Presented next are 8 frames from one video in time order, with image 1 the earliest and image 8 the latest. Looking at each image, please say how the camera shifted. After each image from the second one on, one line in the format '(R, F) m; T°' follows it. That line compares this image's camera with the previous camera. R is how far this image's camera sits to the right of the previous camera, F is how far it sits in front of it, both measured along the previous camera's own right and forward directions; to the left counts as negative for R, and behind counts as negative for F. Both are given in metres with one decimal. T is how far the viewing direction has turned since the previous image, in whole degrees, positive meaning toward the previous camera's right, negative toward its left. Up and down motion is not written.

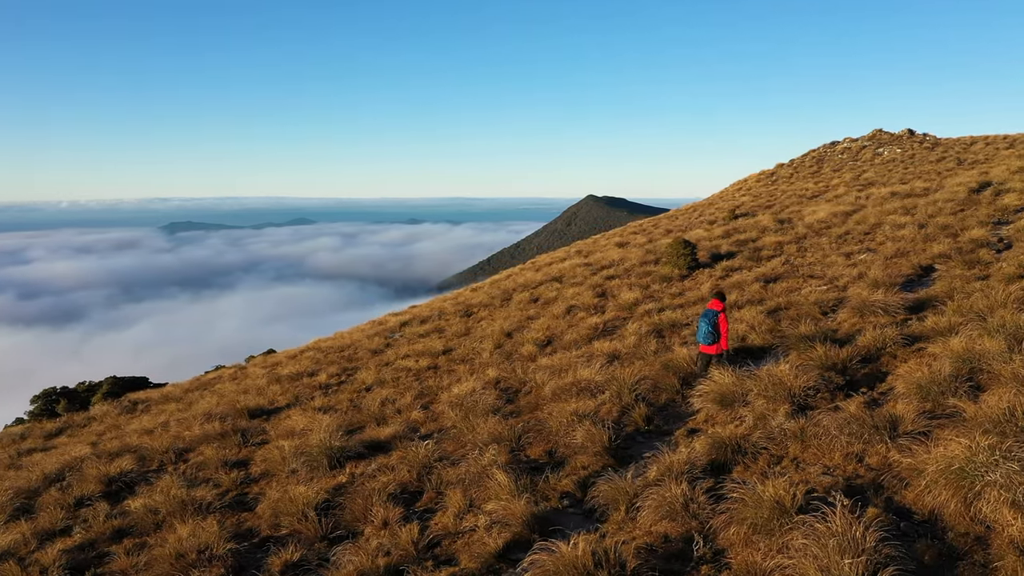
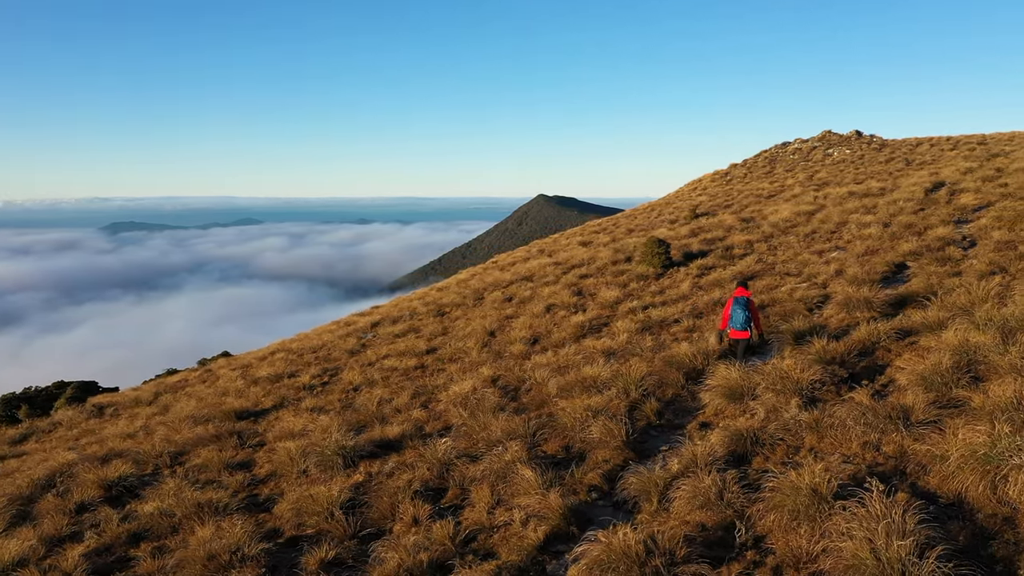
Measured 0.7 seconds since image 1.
(-0.6, -0.1) m; +3°
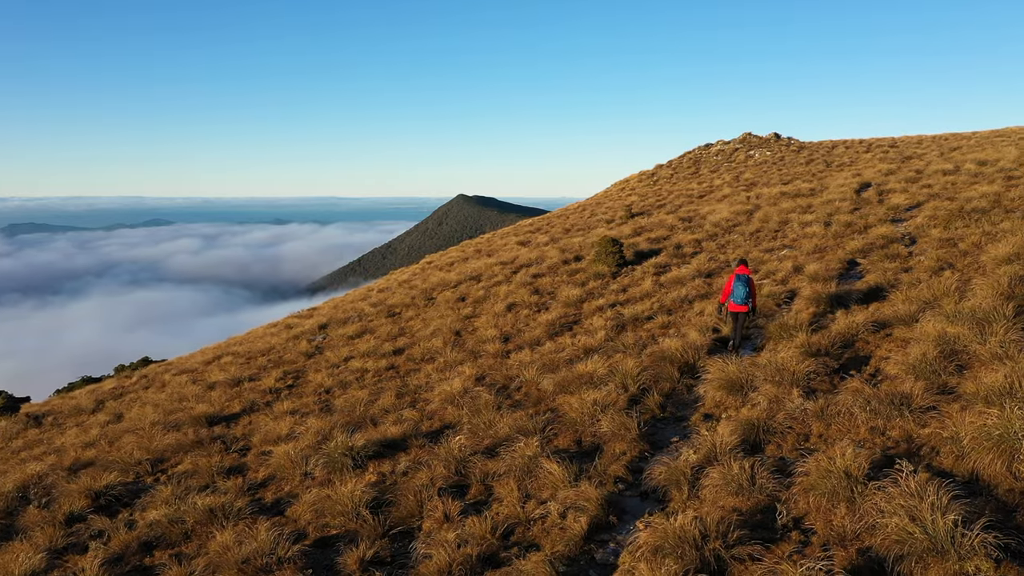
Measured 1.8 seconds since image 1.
(-0.8, -0.1) m; +5°
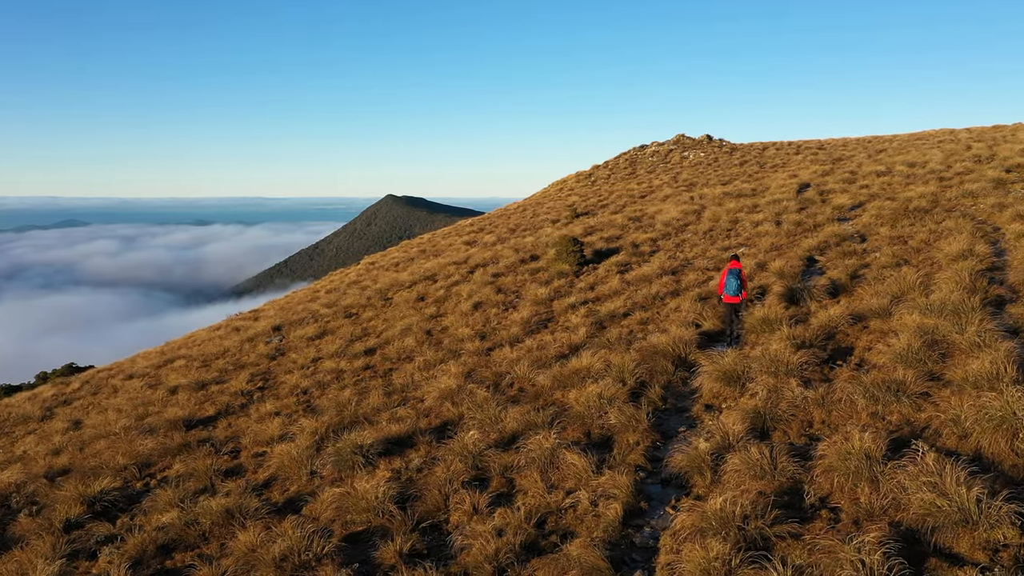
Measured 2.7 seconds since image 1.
(-0.7, -0.2) m; +5°
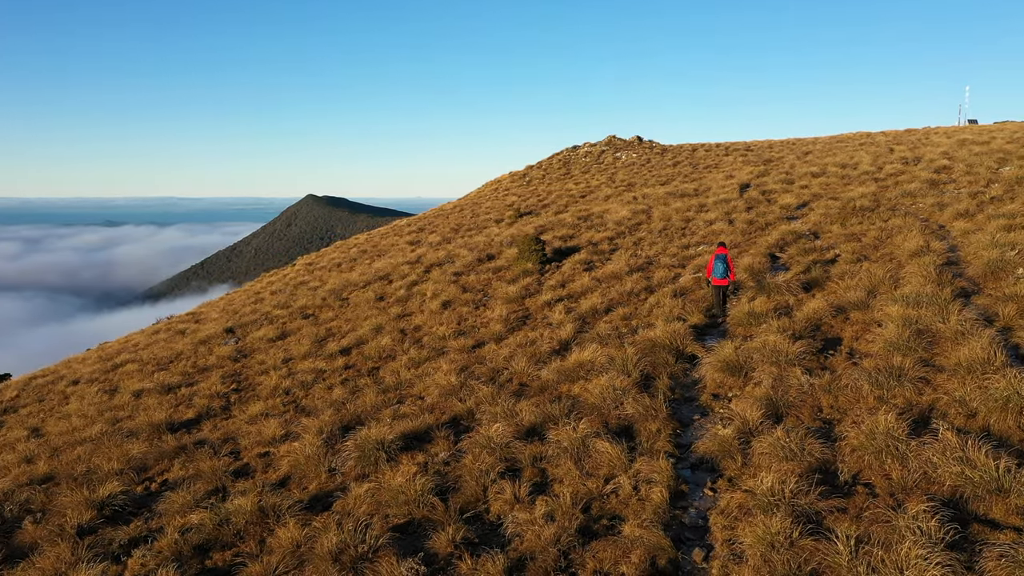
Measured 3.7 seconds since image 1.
(-0.9, -0.2) m; +5°
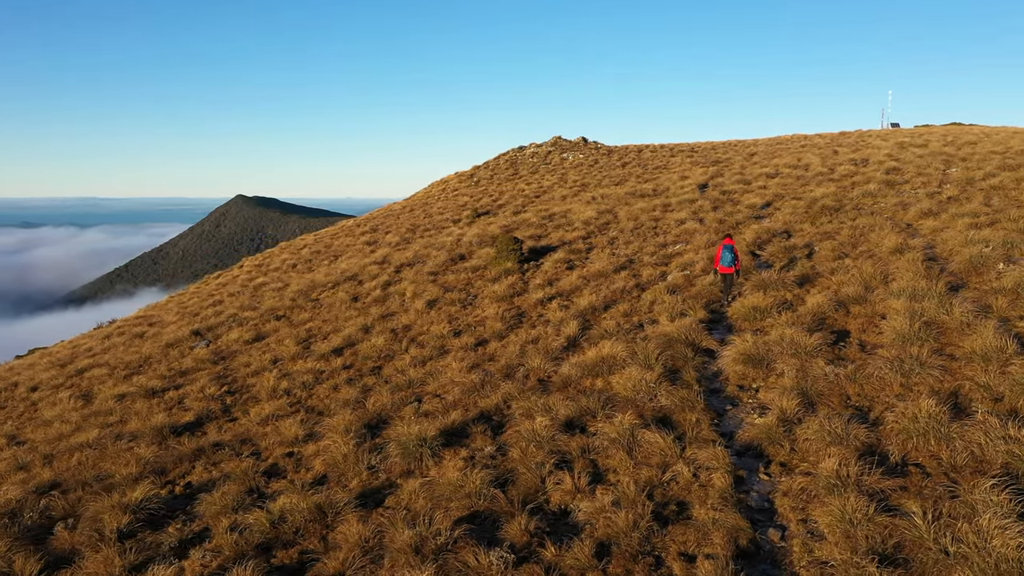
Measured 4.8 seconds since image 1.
(-1.0, -0.2) m; +5°
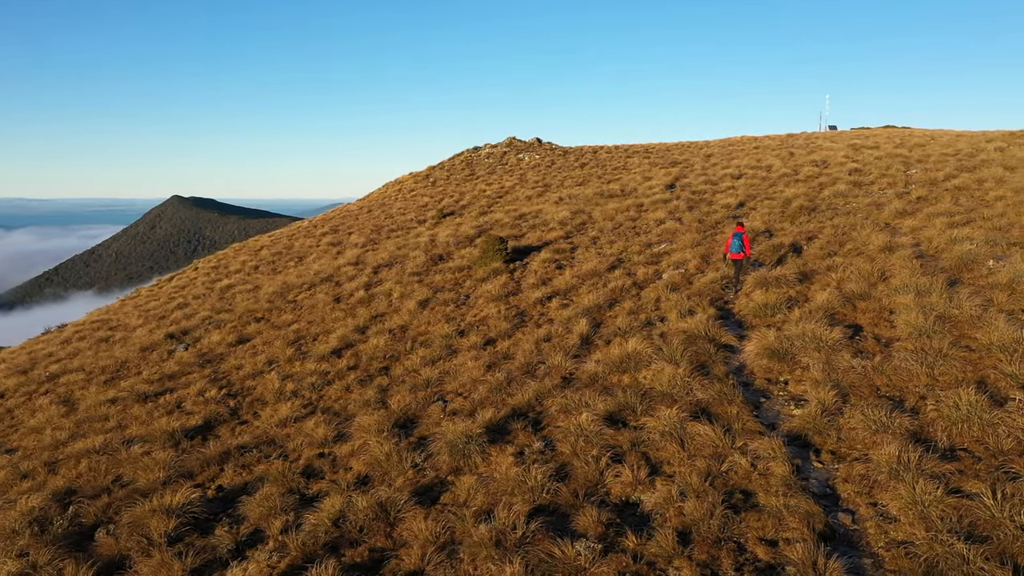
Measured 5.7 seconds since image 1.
(-1.0, -0.1) m; +4°
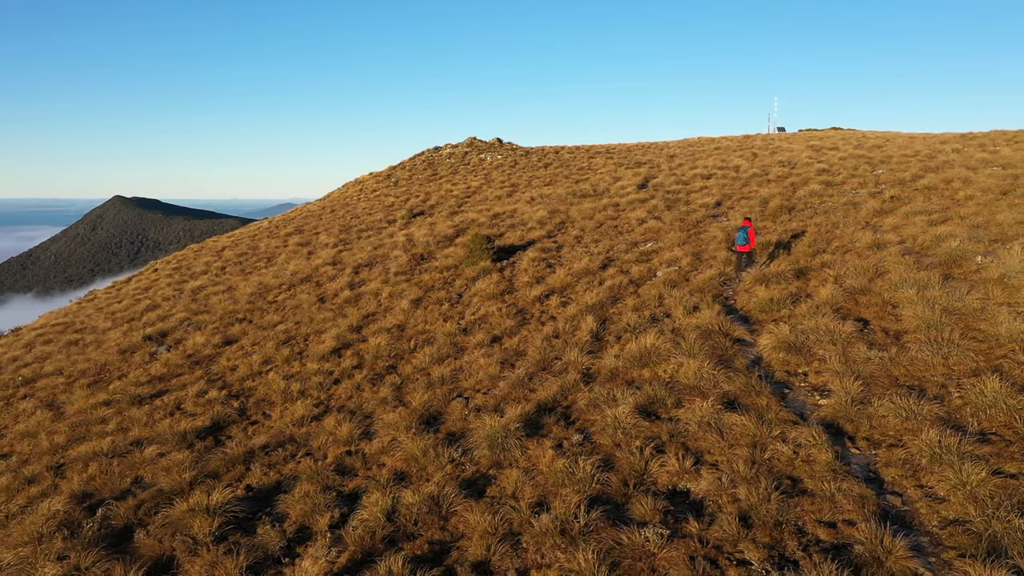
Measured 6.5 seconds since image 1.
(-0.8, -0.1) m; +3°
